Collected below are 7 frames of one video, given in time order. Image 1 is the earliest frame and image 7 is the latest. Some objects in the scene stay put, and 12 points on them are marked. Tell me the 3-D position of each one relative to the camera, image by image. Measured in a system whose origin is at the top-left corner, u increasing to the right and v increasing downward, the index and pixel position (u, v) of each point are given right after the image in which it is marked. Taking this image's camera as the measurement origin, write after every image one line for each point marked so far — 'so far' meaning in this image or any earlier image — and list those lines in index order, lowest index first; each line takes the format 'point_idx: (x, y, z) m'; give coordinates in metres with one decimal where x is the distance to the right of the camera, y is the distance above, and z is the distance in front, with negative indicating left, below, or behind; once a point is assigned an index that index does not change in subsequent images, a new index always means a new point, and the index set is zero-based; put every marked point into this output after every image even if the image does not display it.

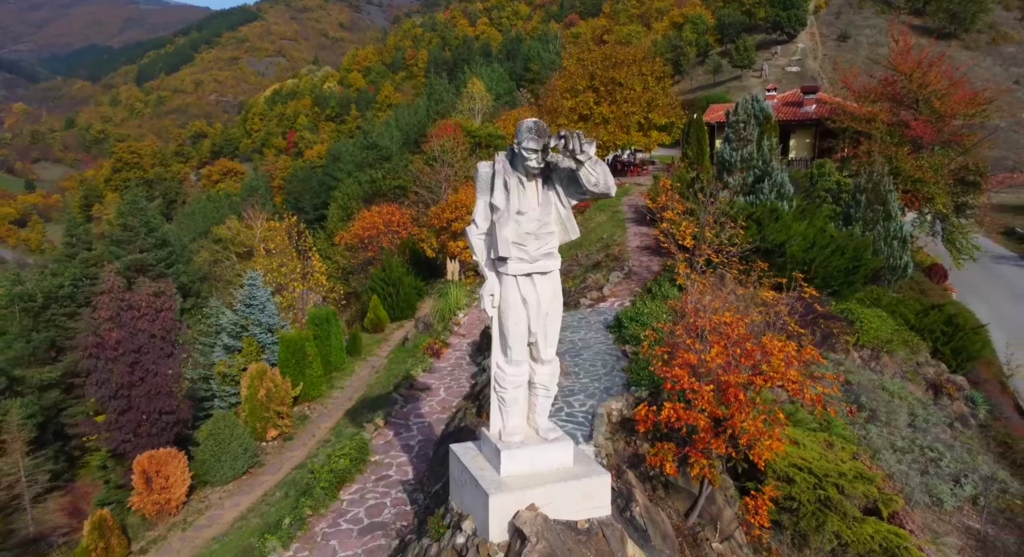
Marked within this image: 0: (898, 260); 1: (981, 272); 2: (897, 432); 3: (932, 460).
0: (+8.4, +0.5, +11.6) m
1: (+17.6, +0.3, +20.2) m
2: (+5.4, -2.1, +7.5) m
3: (+5.8, -2.5, +7.3) m
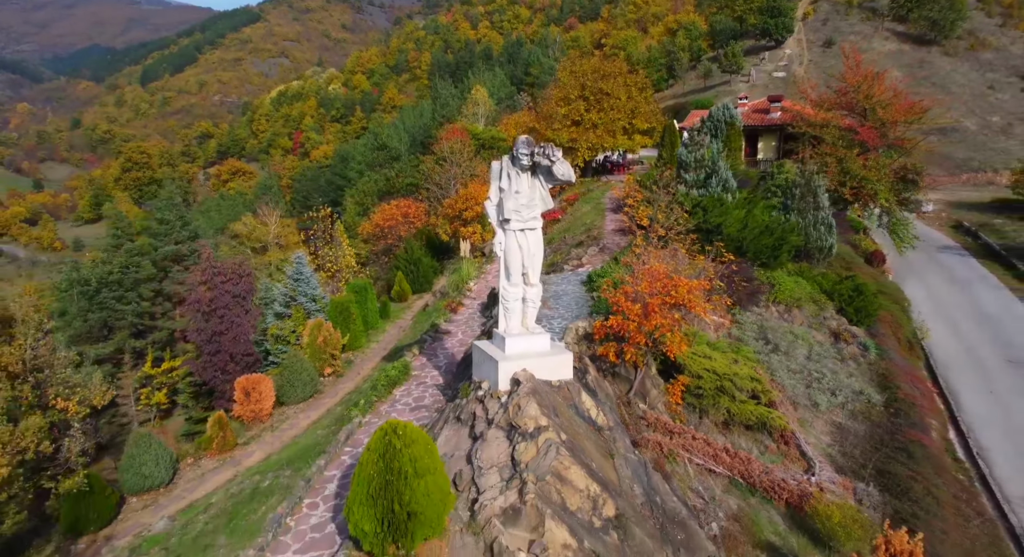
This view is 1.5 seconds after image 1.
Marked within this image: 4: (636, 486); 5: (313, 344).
0: (+8.4, +1.0, +14.4) m
1: (+17.6, +0.9, +23.0) m
2: (+5.4, -1.6, +10.3) m
3: (+5.8, -1.9, +10.1) m
4: (+1.5, -2.5, +6.4) m
5: (-4.5, -1.5, +12.1) m
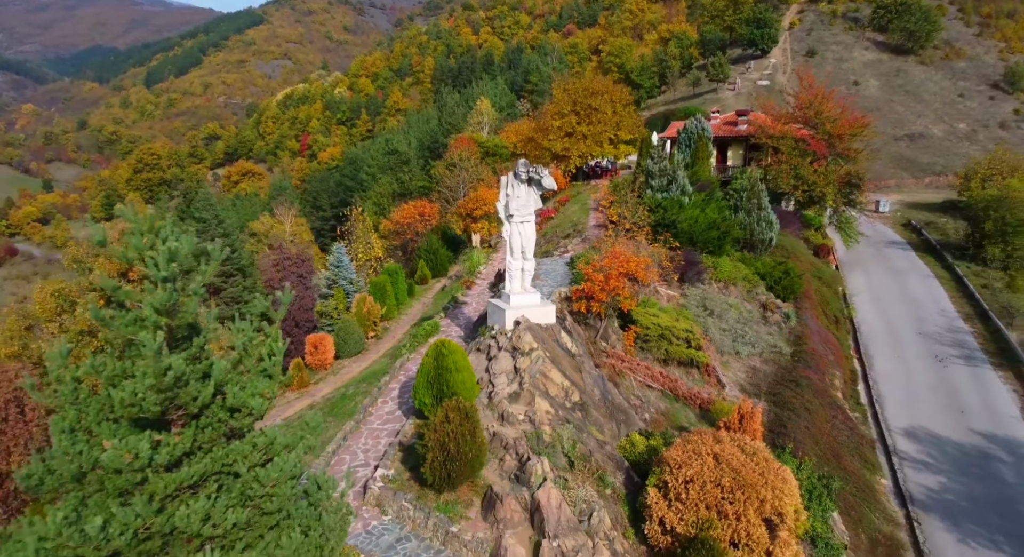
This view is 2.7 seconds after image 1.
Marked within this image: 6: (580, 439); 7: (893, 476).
0: (+8.5, +1.5, +17.9) m
1: (+17.6, +1.4, +26.4) m
2: (+5.5, -1.1, +13.8) m
3: (+5.8, -1.4, +13.5) m
4: (+1.6, -2.0, +9.9) m
5: (-4.5, -1.0, +15.5) m
6: (+1.1, -2.6, +8.7) m
7: (+9.1, -4.7, +12.7) m
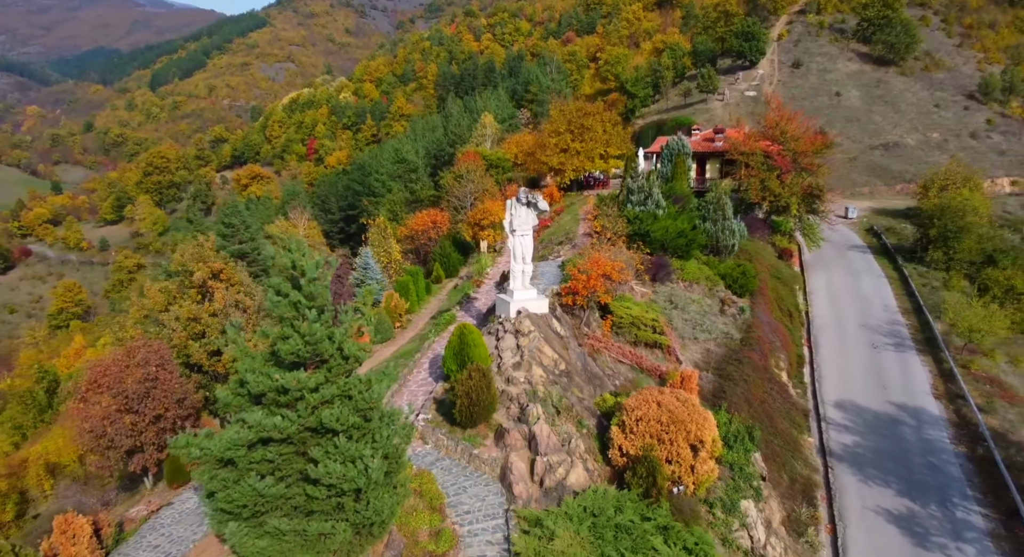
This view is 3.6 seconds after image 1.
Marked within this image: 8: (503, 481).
0: (+8.6, +1.5, +21.1) m
1: (+17.7, +1.4, +29.6) m
2: (+5.6, -1.1, +17.0) m
3: (+5.9, -1.4, +16.8) m
4: (+1.6, -2.0, +13.1) m
5: (-4.4, -1.0, +18.8) m
6: (+1.2, -2.6, +11.9) m
7: (+9.2, -4.7, +15.9) m
8: (-0.2, -3.9, +10.4) m
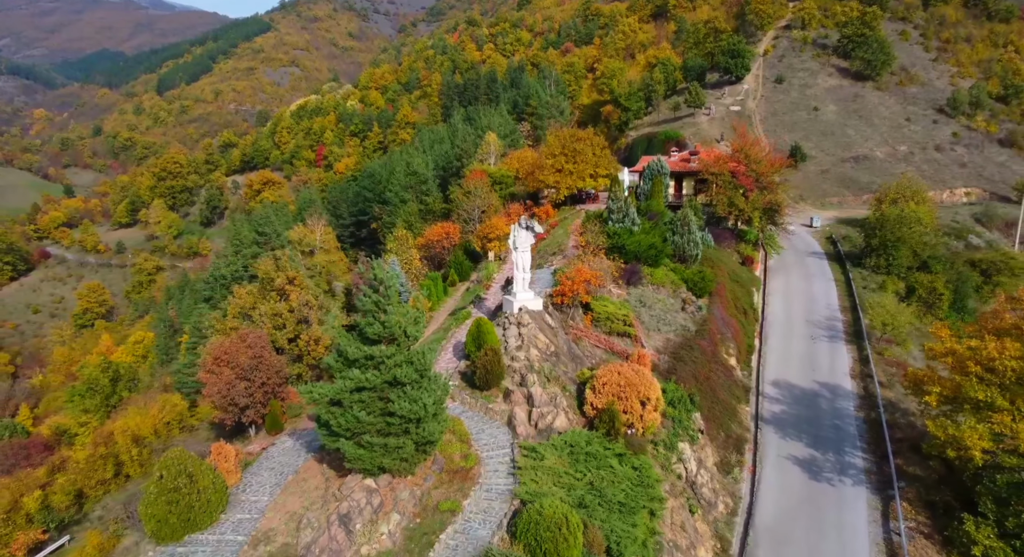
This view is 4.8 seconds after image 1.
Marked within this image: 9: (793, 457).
0: (+8.7, +1.3, +25.5) m
1: (+17.8, +1.2, +34.1) m
2: (+5.7, -1.3, +21.5) m
3: (+6.0, -1.6, +21.2) m
4: (+1.7, -2.2, +17.6) m
5: (-4.3, -1.2, +23.3) m
6: (+1.3, -2.8, +16.4) m
7: (+9.3, -4.9, +20.4) m
8: (-0.1, -4.1, +14.9) m
9: (+9.3, -5.9, +17.6) m
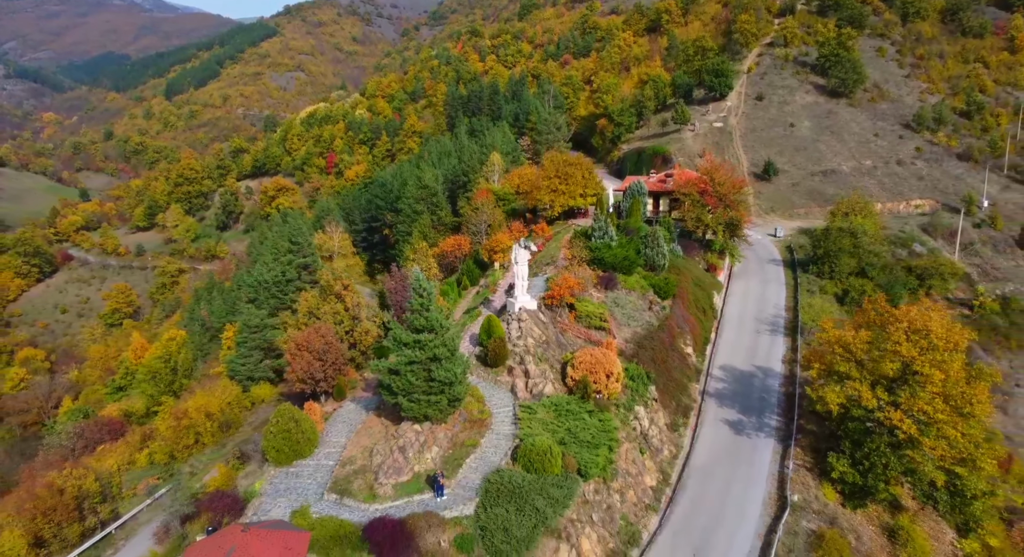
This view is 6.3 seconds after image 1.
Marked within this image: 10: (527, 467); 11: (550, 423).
0: (+8.8, +1.0, +31.3) m
1: (+18.0, +0.9, +39.9) m
2: (+5.8, -1.6, +27.3) m
3: (+6.1, -1.9, +27.0) m
4: (+1.8, -2.5, +23.4) m
5: (-4.2, -1.5, +29.1) m
6: (+1.4, -3.1, +22.2) m
7: (+9.4, -5.2, +26.2) m
8: (0.0, -4.4, +20.7) m
9: (+9.4, -6.2, +23.4) m
10: (+0.5, -6.0, +17.0) m
11: (+1.3, -5.1, +18.9) m
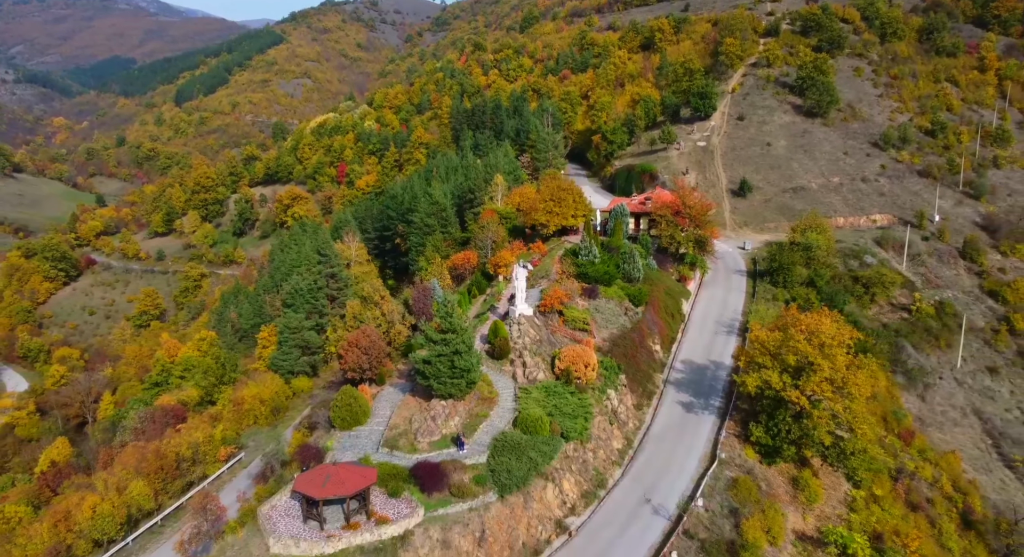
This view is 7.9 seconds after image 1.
0: (+8.9, +0.3, +37.9) m
1: (+18.1, +0.2, +46.4) m
2: (+5.8, -2.3, +33.8) m
3: (+6.2, -2.6, +33.6) m
4: (+1.9, -3.2, +30.0) m
5: (-4.1, -2.3, +35.7) m
6: (+1.4, -3.8, +28.8) m
7: (+9.4, -5.9, +32.7) m
8: (+0.1, -5.1, +27.3) m
9: (+9.4, -6.9, +30.0) m
10: (+0.5, -6.7, +23.6) m
11: (+1.4, -5.8, +25.4) m
